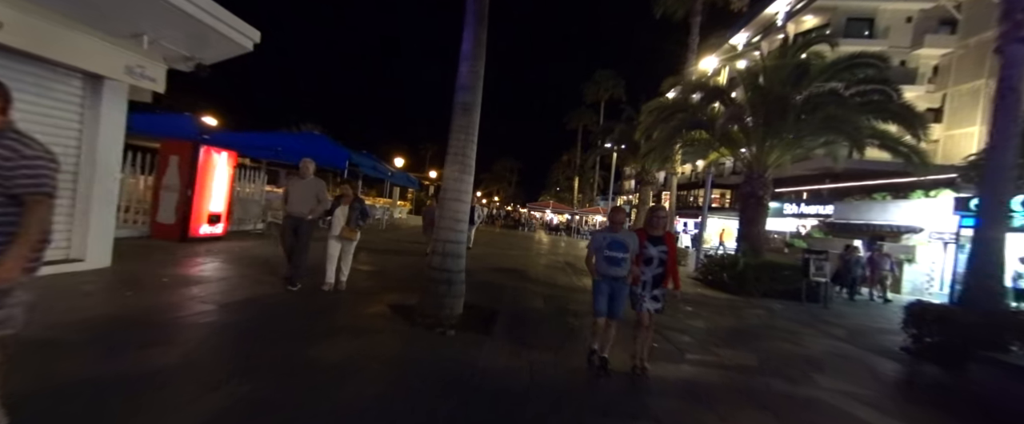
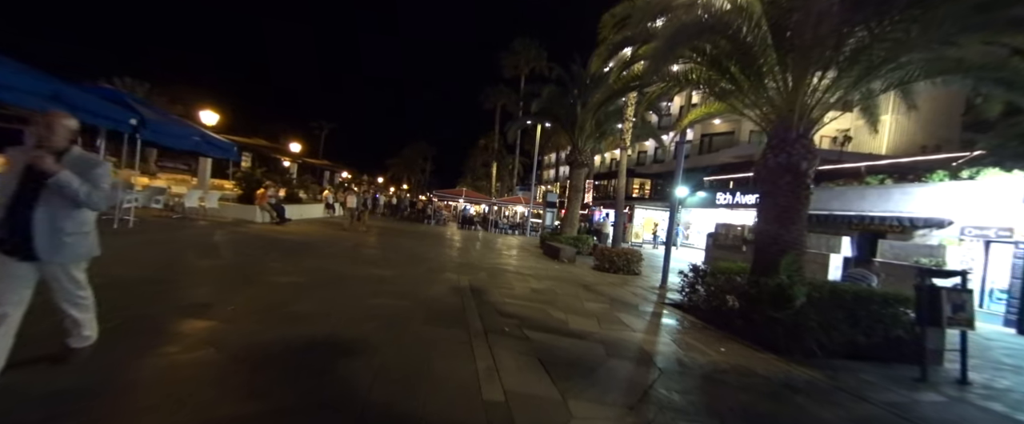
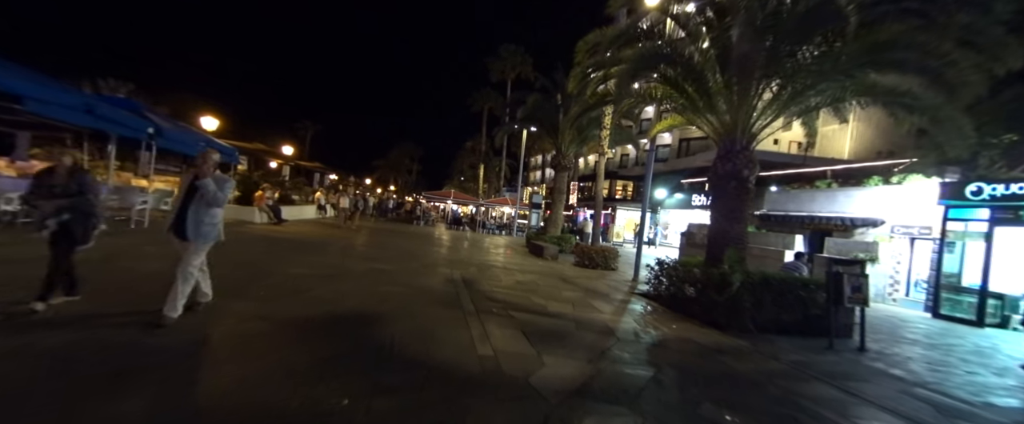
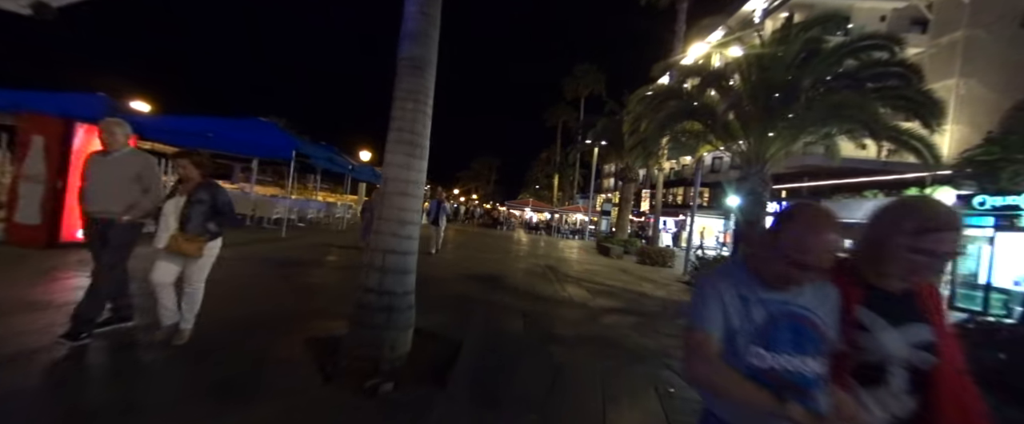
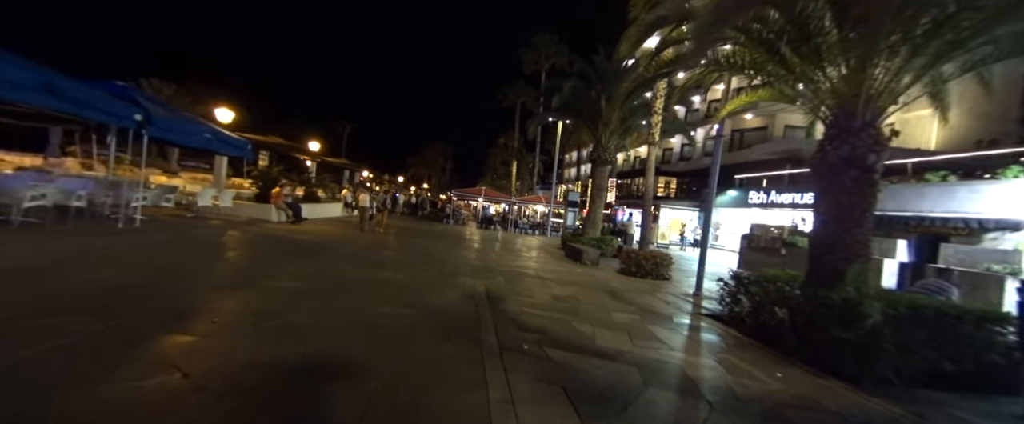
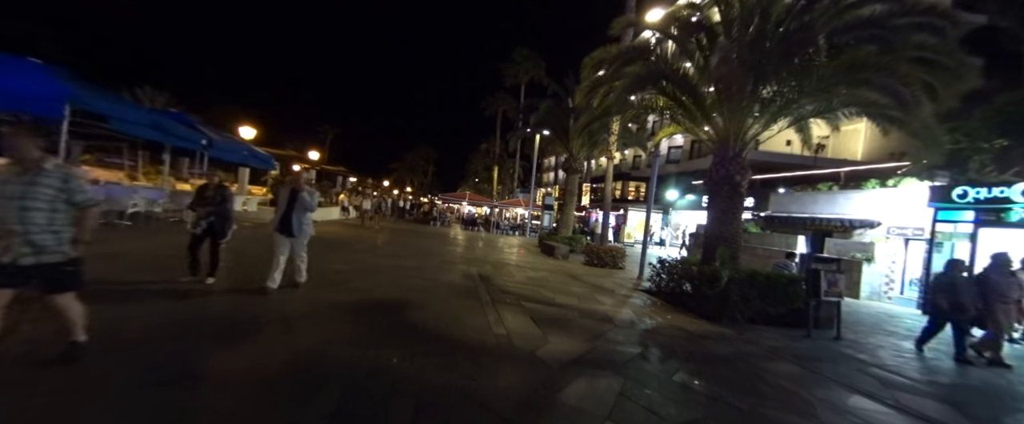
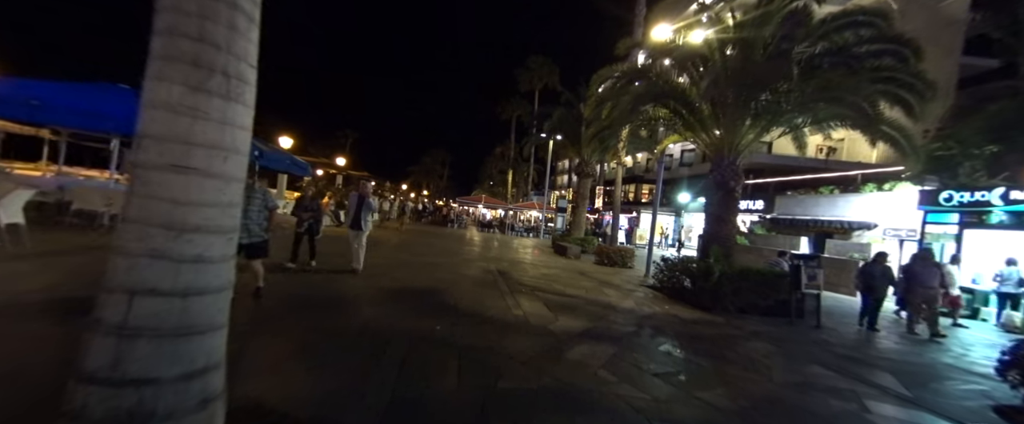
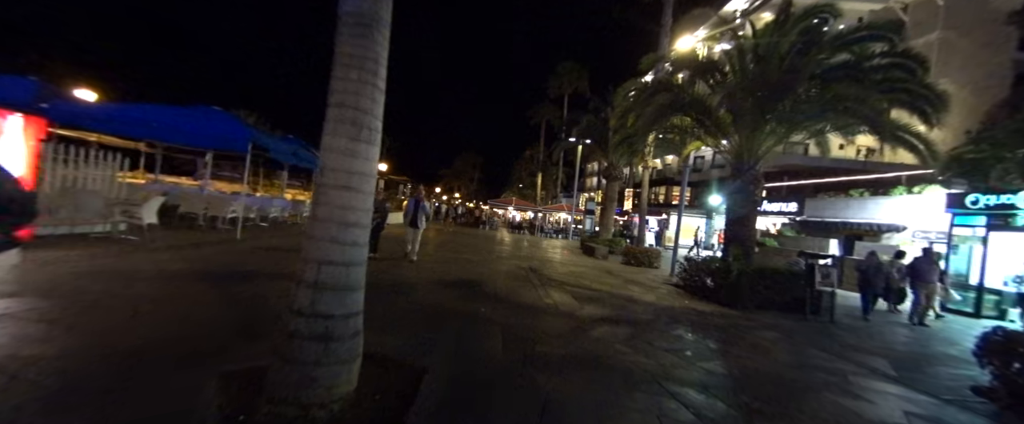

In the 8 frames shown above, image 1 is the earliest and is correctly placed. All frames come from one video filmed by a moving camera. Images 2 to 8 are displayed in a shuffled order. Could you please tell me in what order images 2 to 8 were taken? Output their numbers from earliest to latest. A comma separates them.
4, 8, 7, 6, 3, 2, 5
